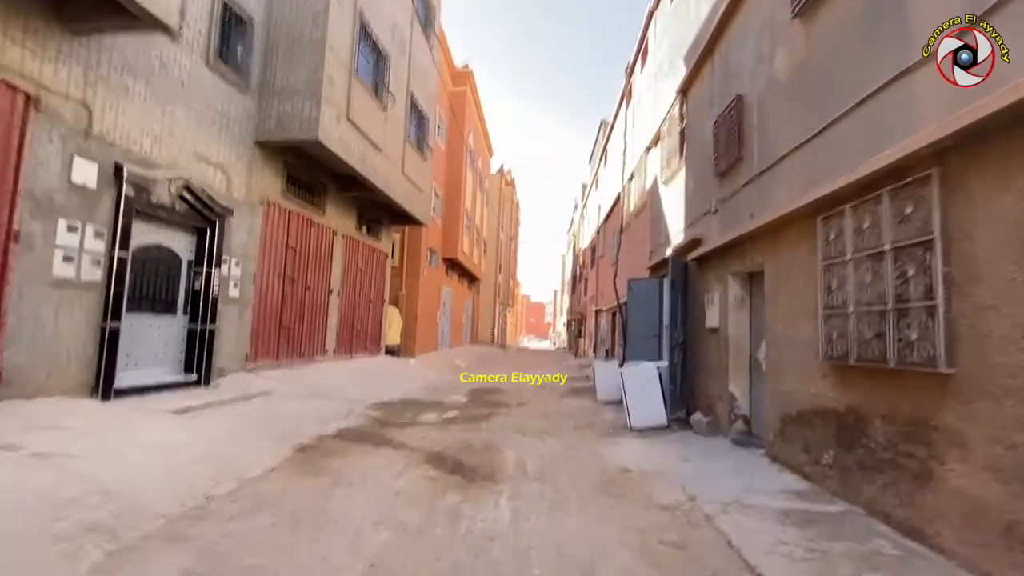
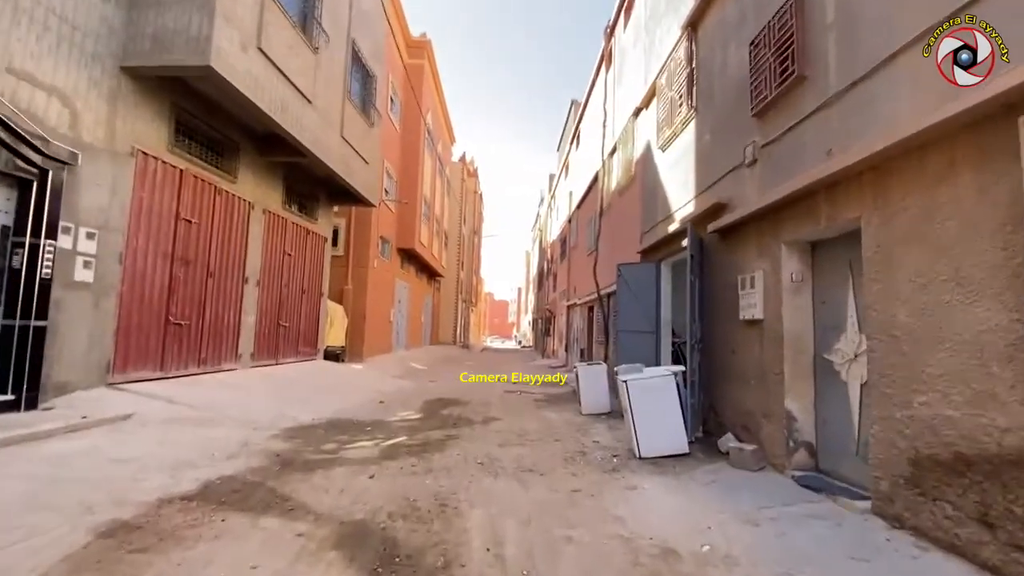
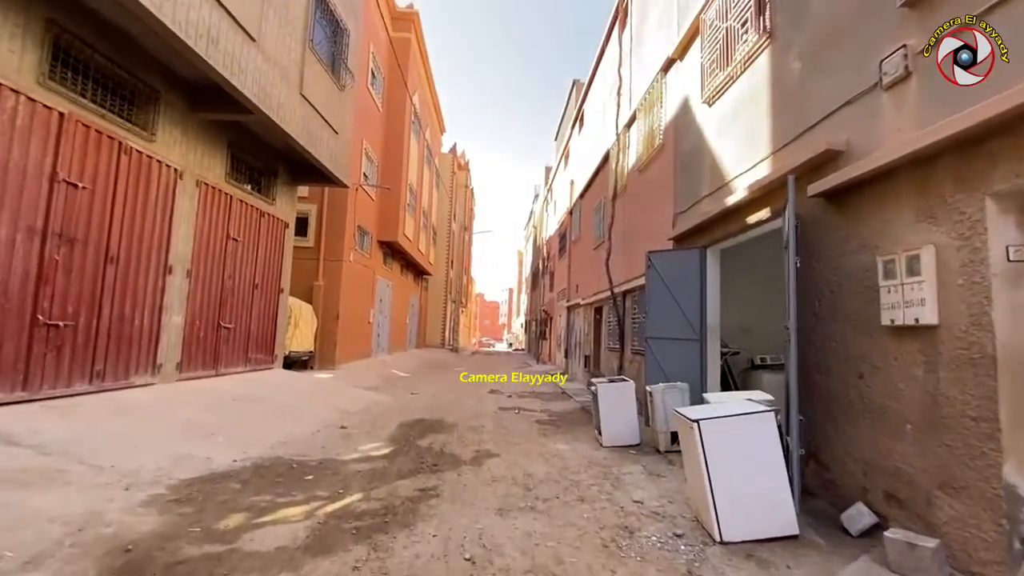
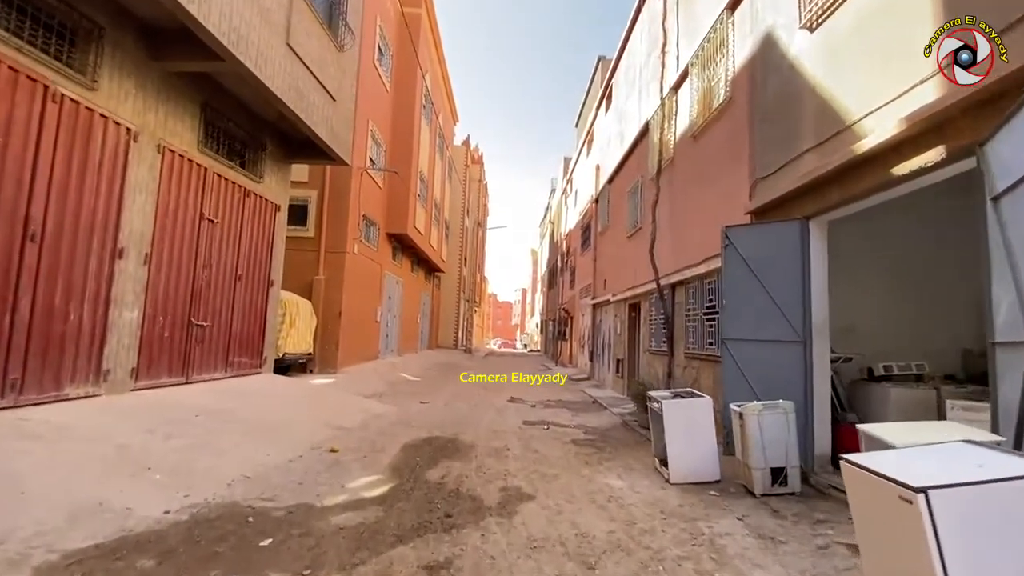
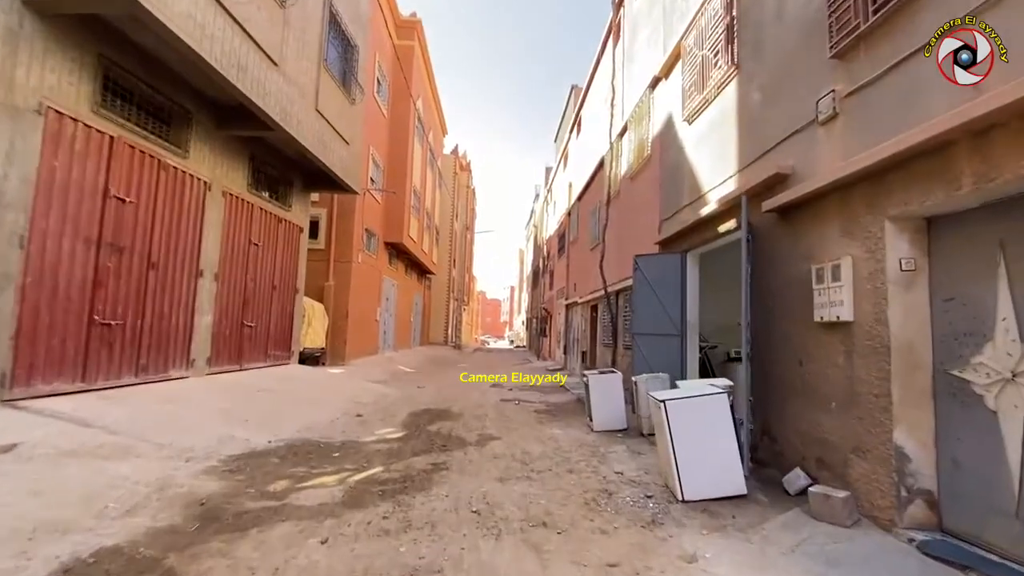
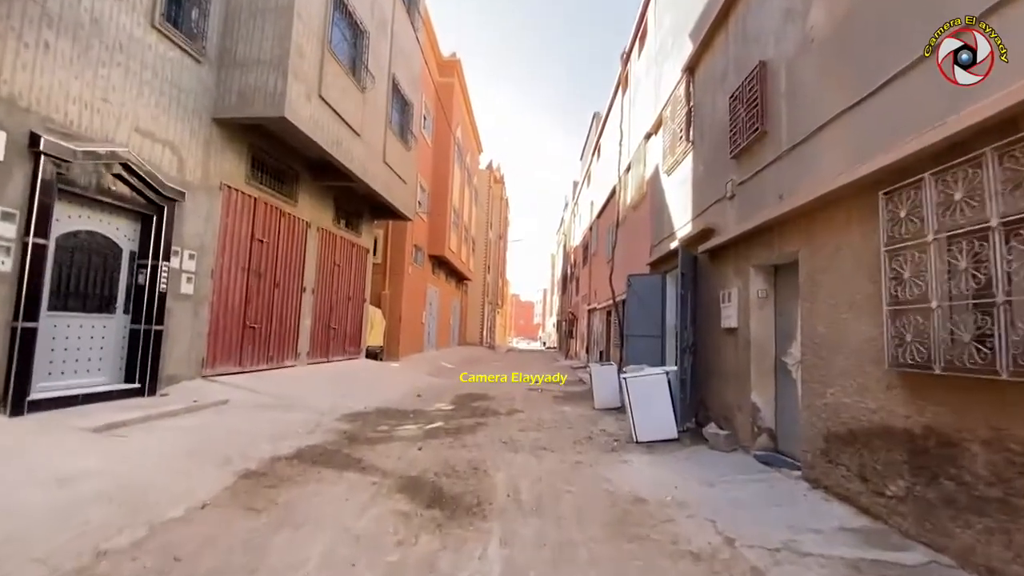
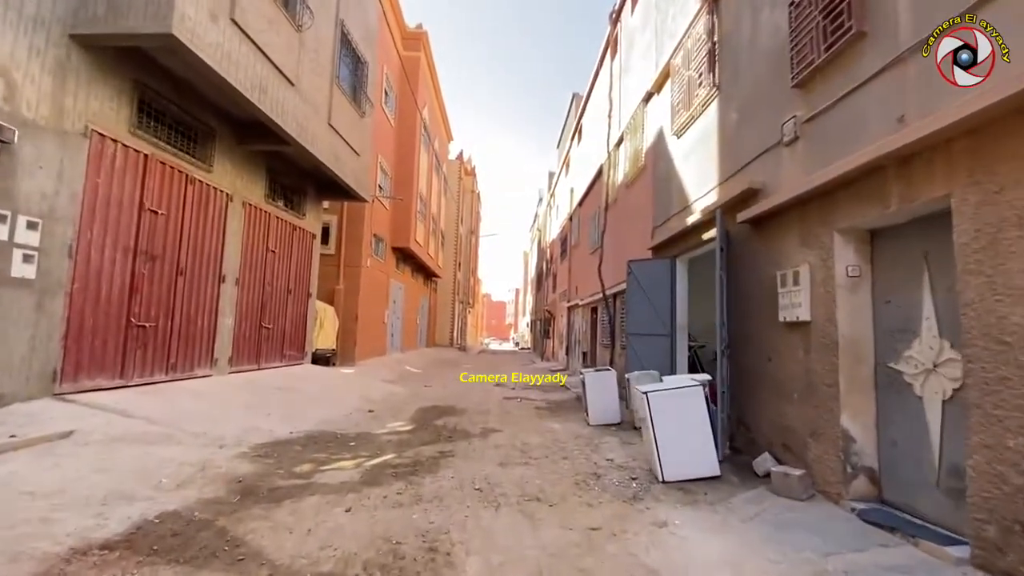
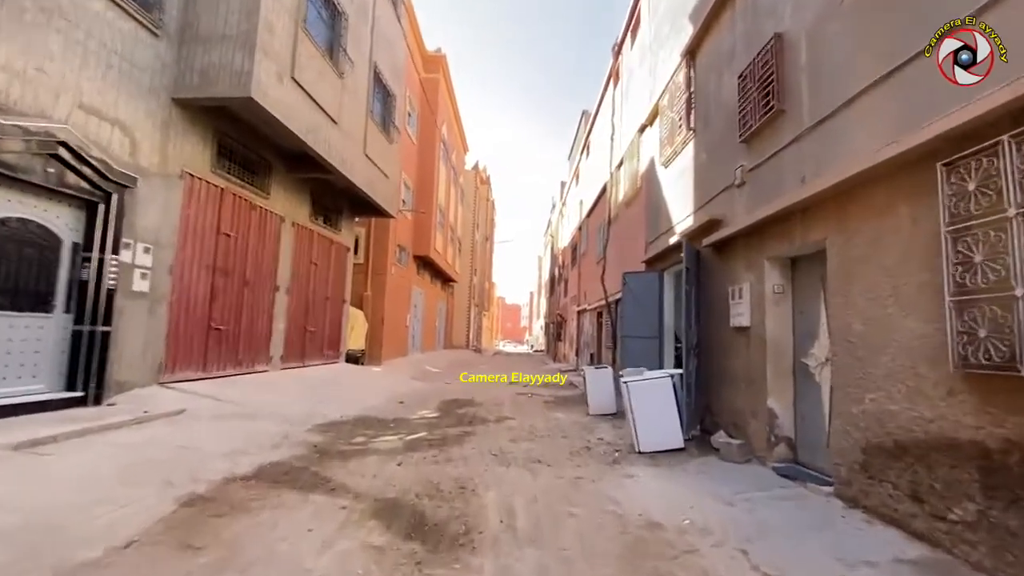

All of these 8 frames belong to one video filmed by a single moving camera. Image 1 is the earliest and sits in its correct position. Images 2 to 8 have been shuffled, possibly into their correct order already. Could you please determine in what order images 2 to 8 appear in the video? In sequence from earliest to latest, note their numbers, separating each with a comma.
6, 8, 2, 7, 5, 3, 4
